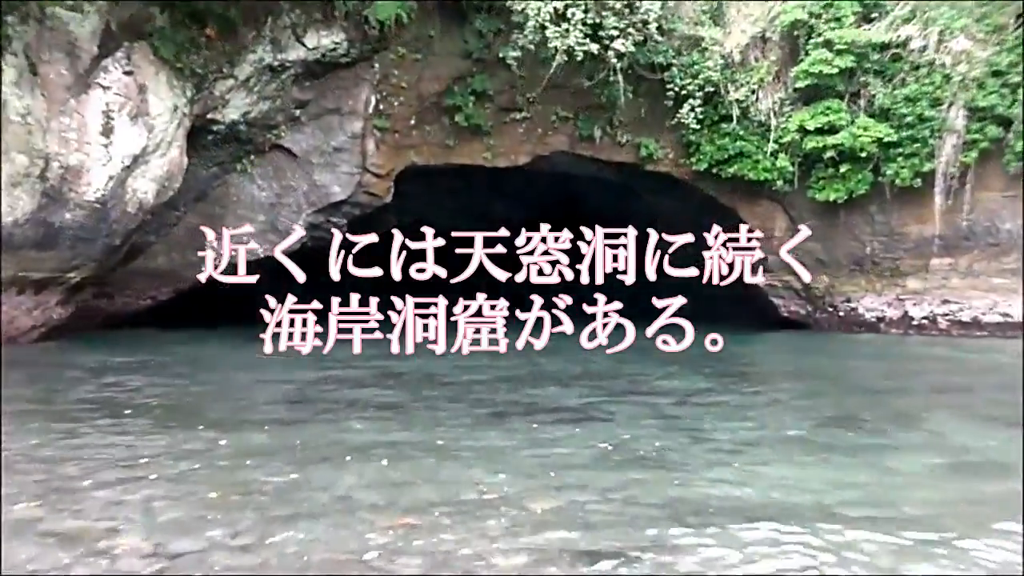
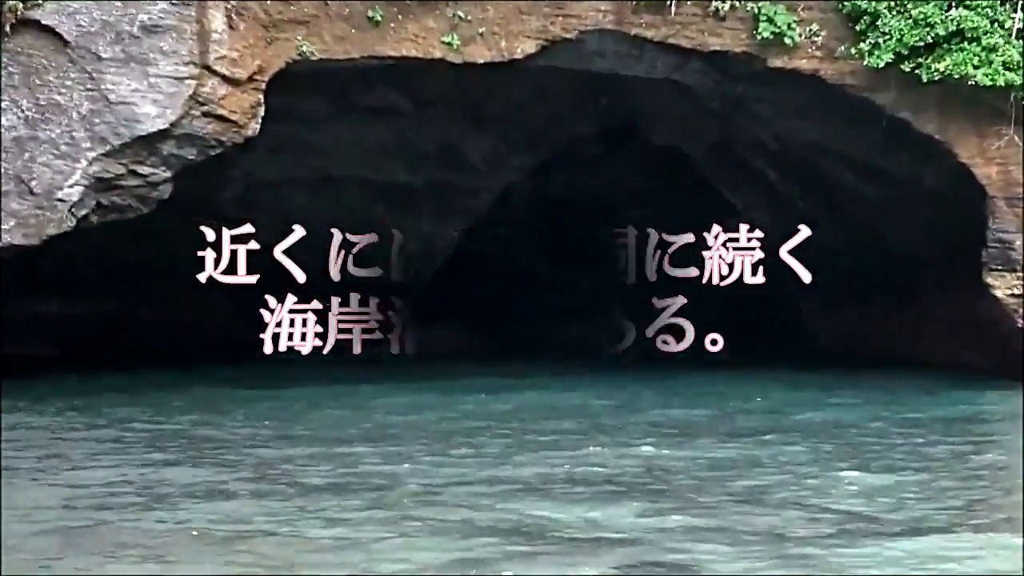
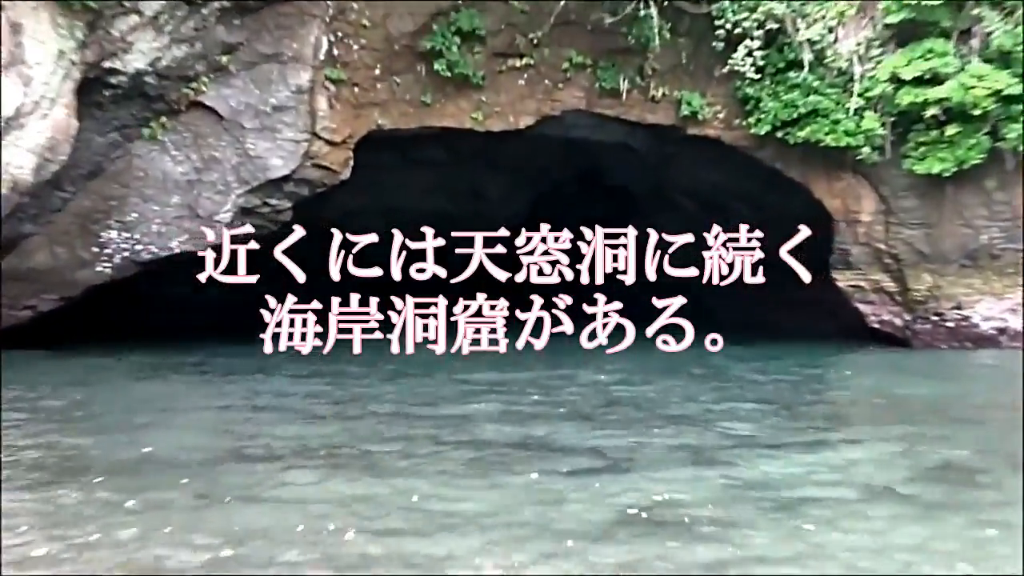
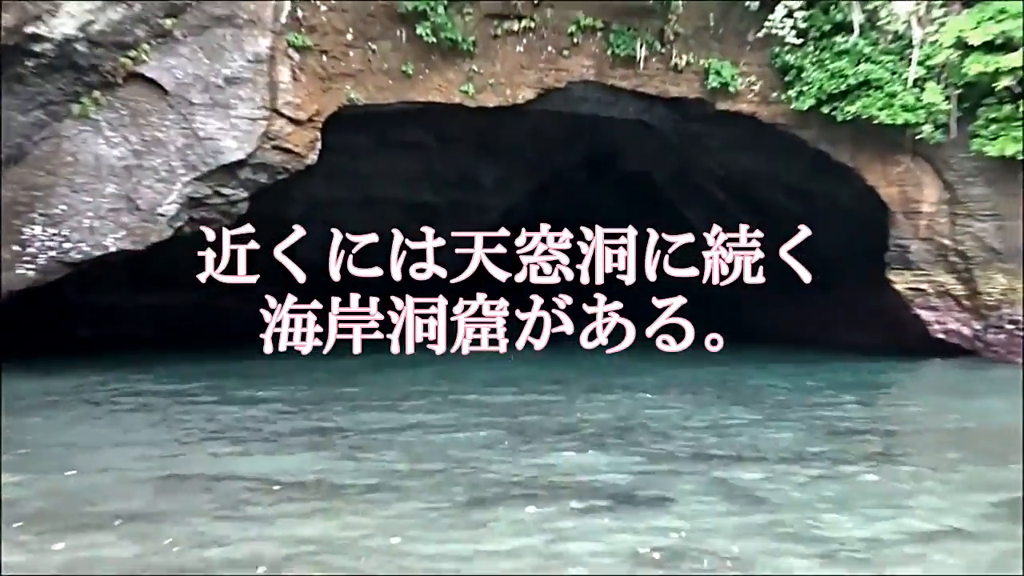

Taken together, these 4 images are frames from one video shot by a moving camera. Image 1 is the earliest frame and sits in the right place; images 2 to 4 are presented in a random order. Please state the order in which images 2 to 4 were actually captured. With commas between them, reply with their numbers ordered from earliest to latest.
3, 4, 2
